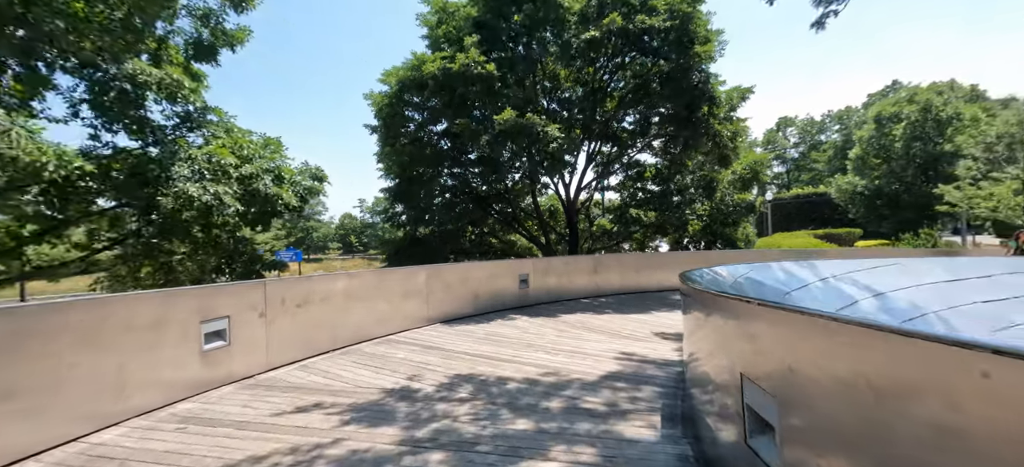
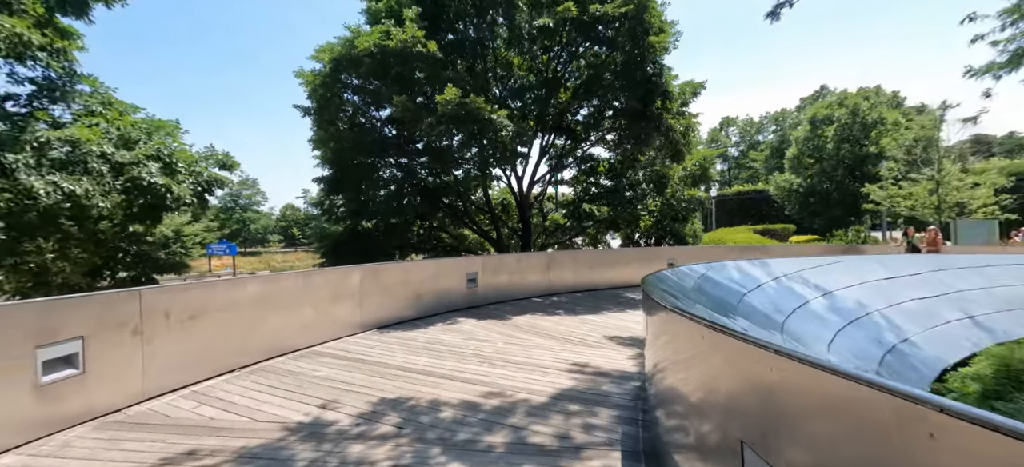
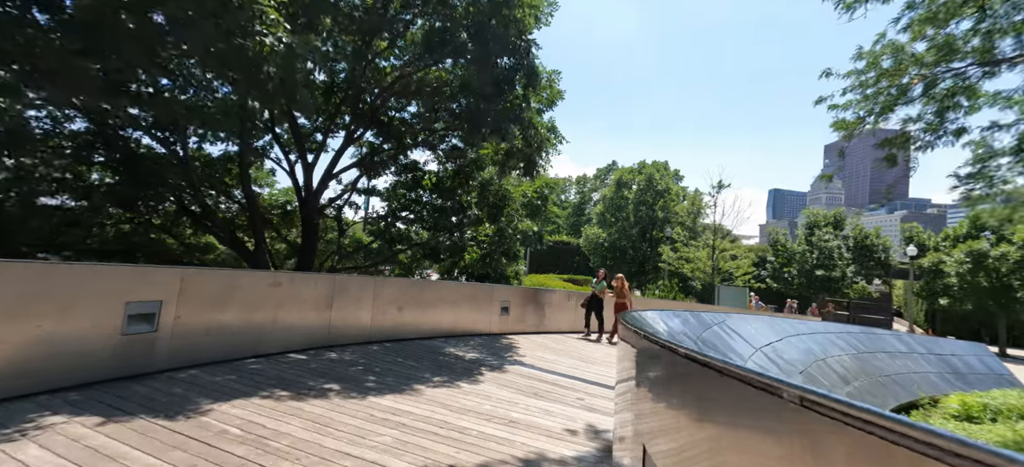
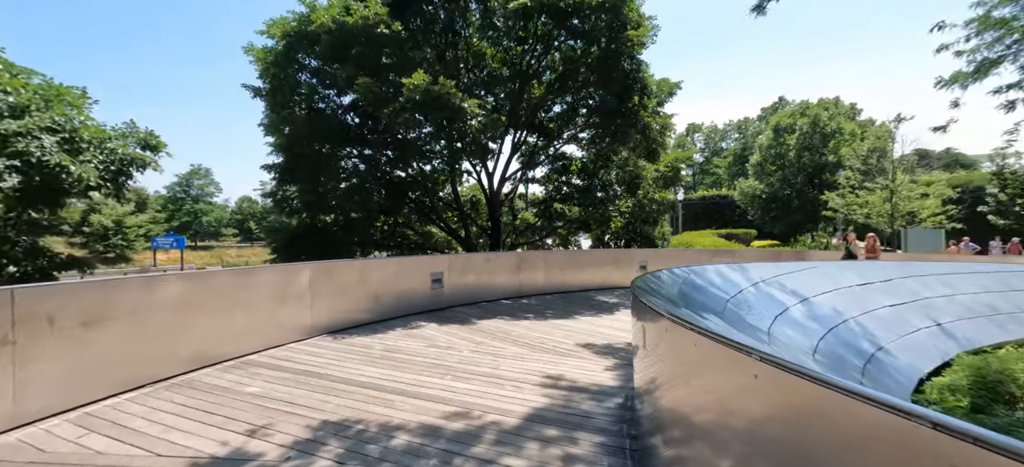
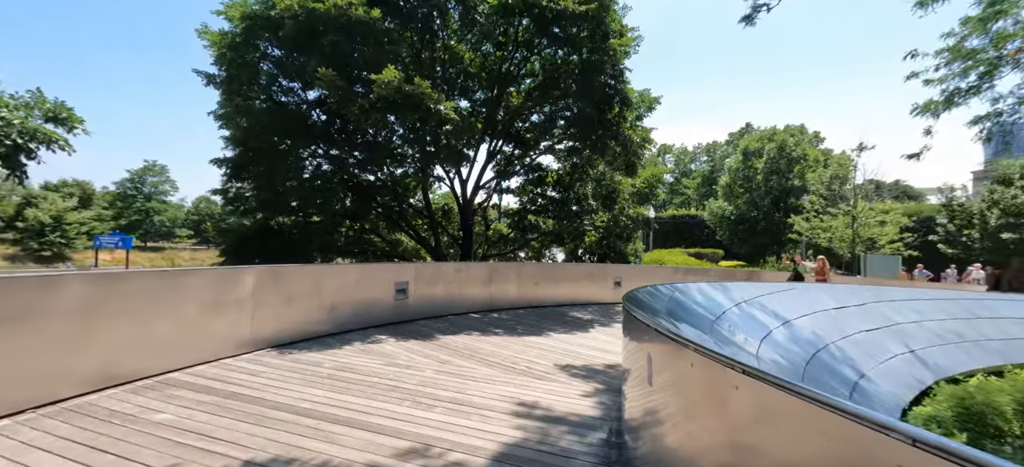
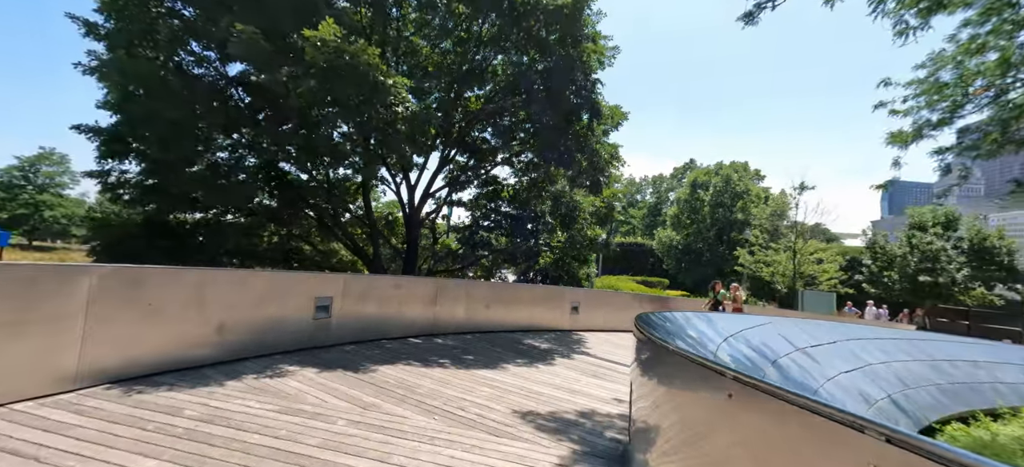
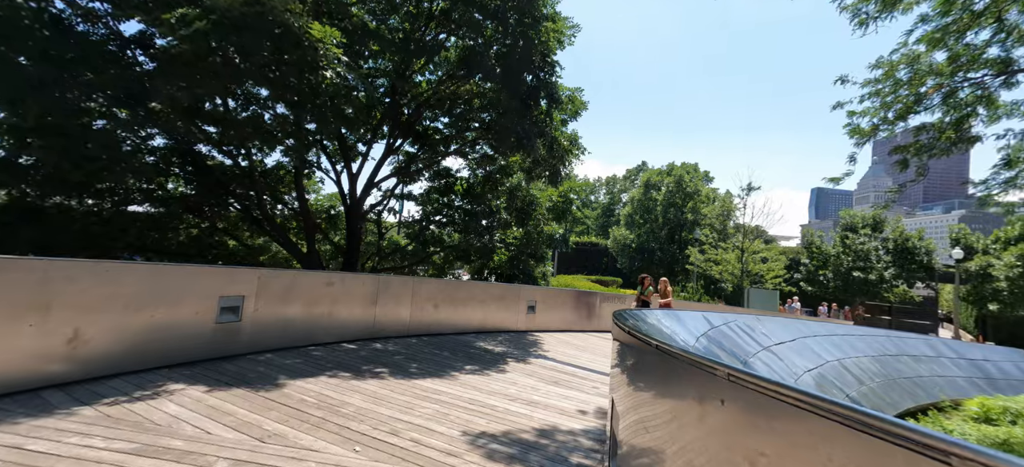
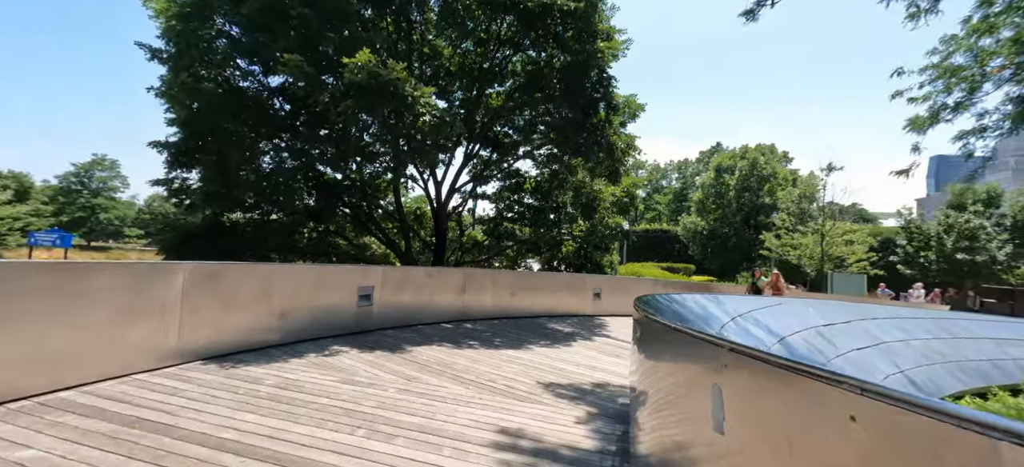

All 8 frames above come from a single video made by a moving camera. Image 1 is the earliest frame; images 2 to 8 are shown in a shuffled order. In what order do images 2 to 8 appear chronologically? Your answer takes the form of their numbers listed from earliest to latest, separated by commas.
2, 4, 5, 8, 6, 7, 3
